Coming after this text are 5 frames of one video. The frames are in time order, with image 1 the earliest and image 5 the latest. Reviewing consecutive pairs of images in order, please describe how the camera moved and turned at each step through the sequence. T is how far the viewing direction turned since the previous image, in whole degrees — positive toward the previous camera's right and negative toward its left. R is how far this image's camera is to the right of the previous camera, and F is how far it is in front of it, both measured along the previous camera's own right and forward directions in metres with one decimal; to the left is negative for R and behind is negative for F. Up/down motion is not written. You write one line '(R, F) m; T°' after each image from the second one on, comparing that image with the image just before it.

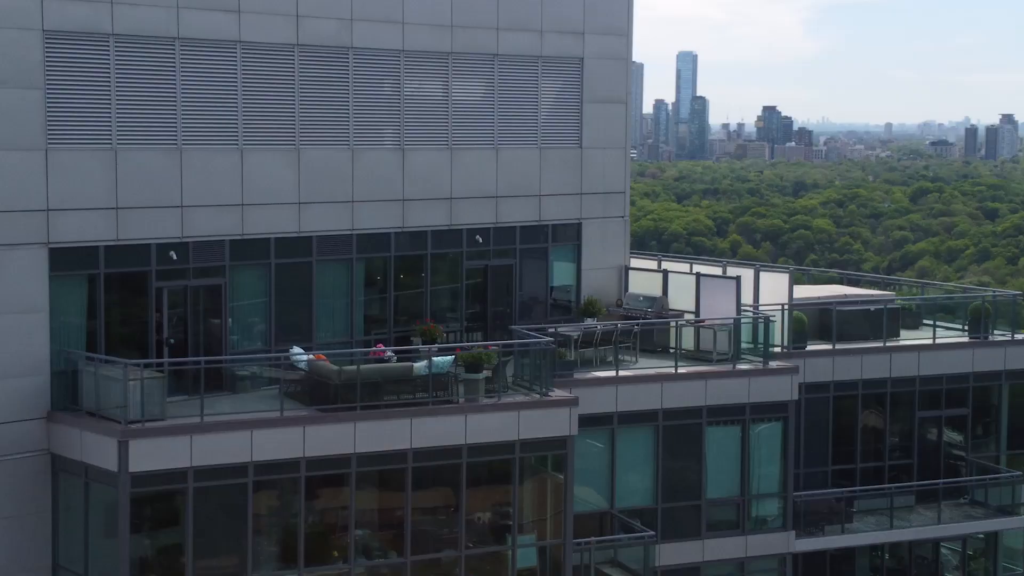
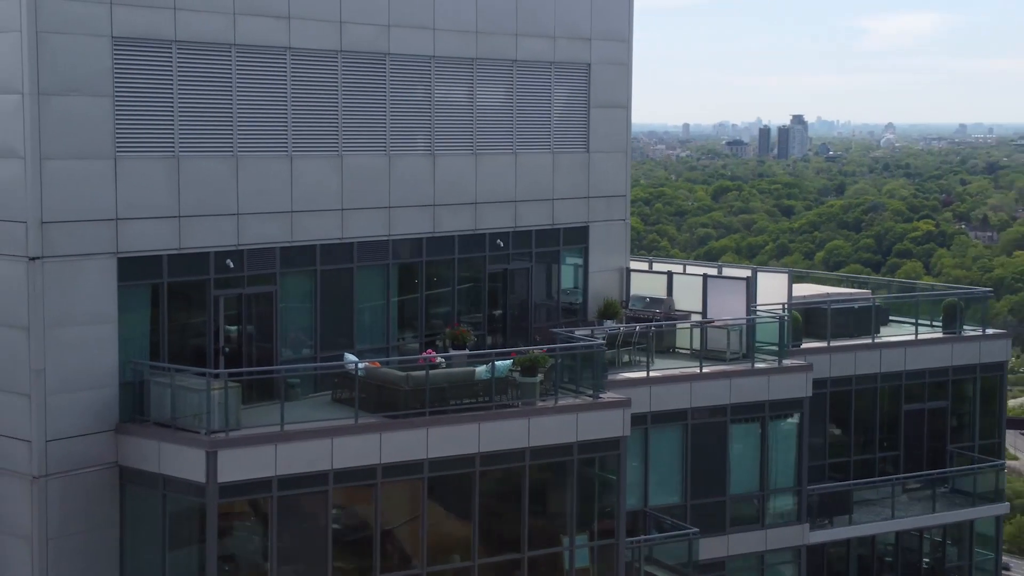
(-3.7, 0.0) m; +9°
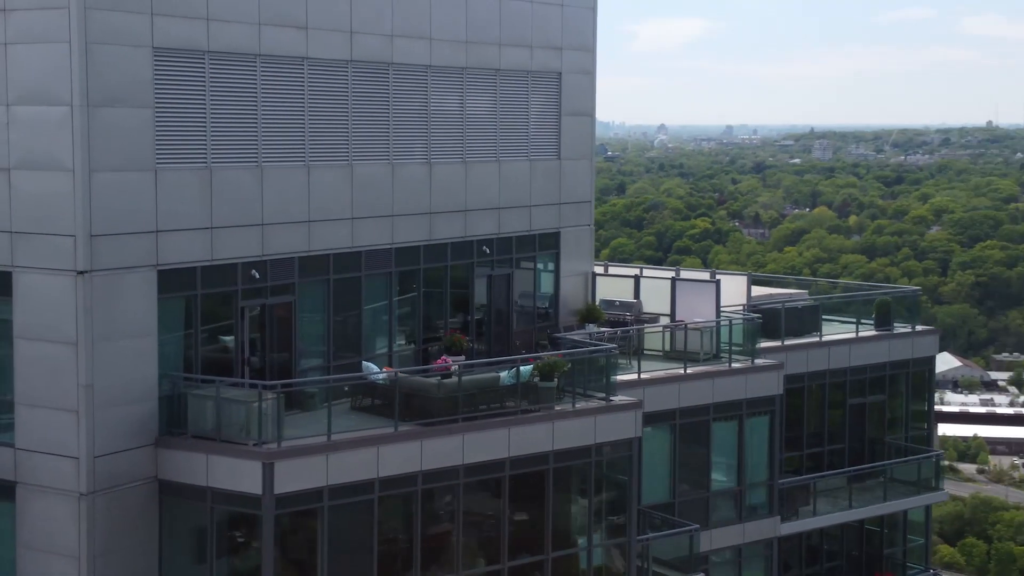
(-3.5, -0.1) m; +9°
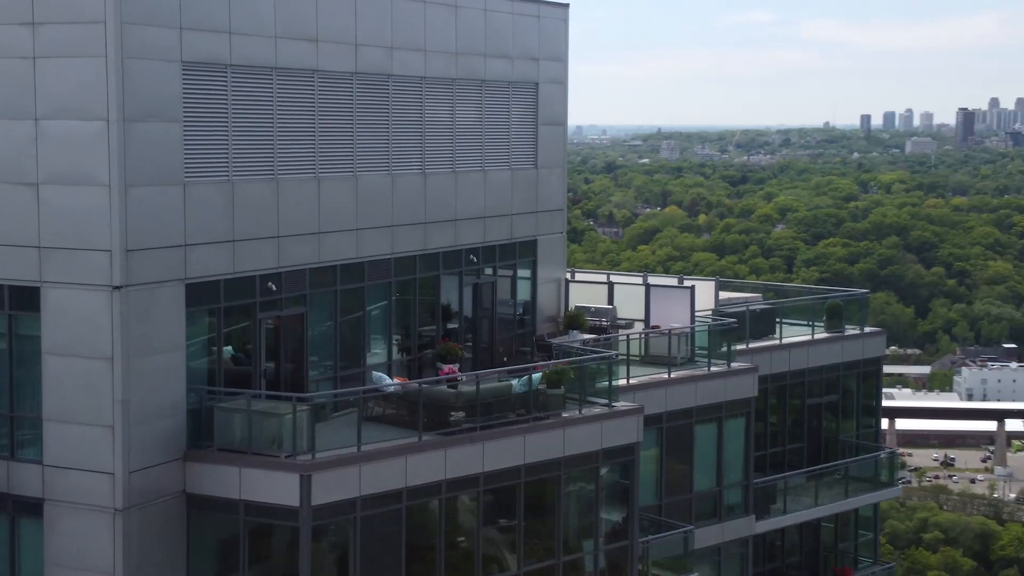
(-2.3, -0.2) m; +6°
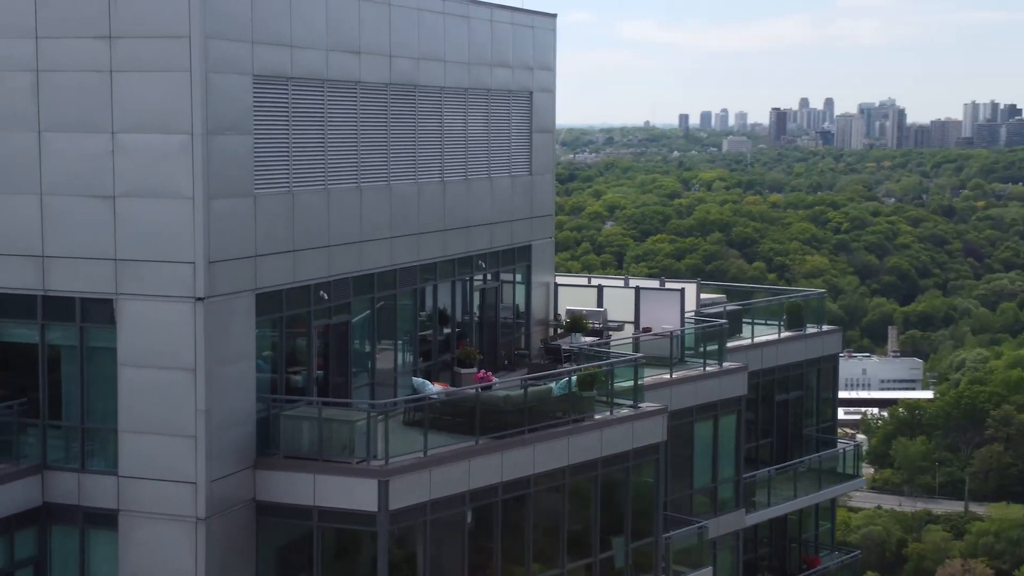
(-3.1, -0.4) m; +7°
